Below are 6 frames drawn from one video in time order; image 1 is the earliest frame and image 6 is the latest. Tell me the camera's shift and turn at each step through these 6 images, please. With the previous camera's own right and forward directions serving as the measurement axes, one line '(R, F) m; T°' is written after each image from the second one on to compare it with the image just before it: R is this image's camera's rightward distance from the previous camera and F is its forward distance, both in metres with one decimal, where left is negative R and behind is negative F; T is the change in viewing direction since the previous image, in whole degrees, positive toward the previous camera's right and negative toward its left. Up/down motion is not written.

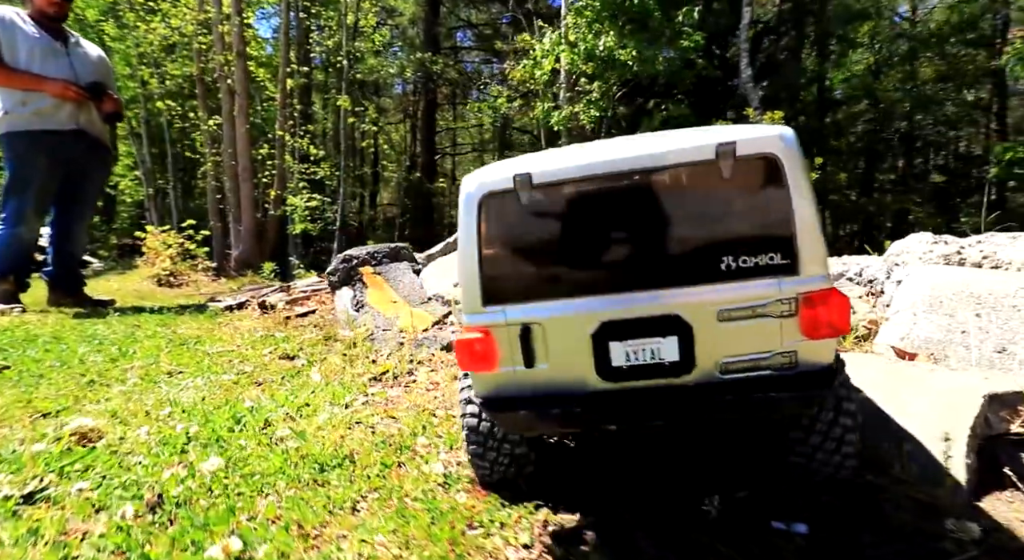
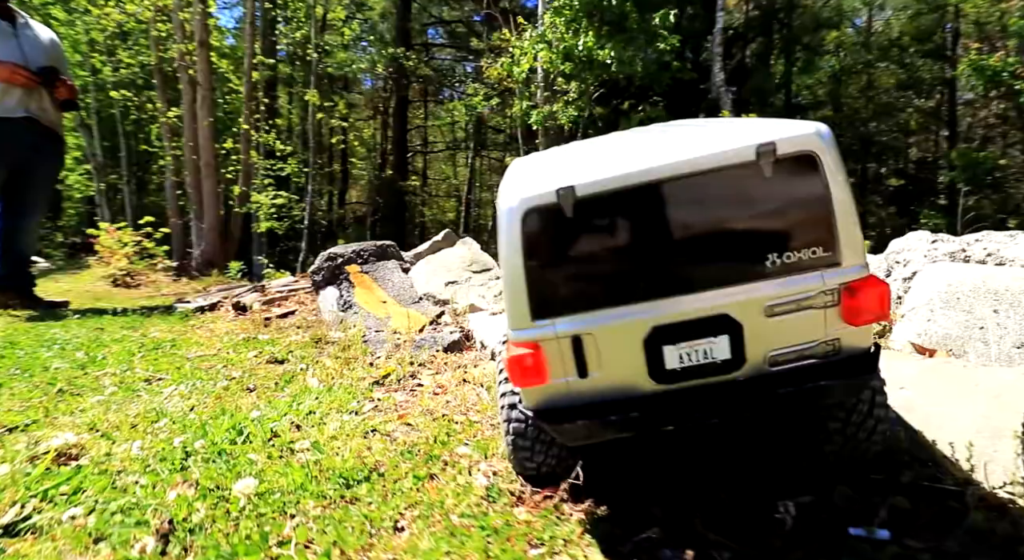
(-0.5, +0.3) m; +4°
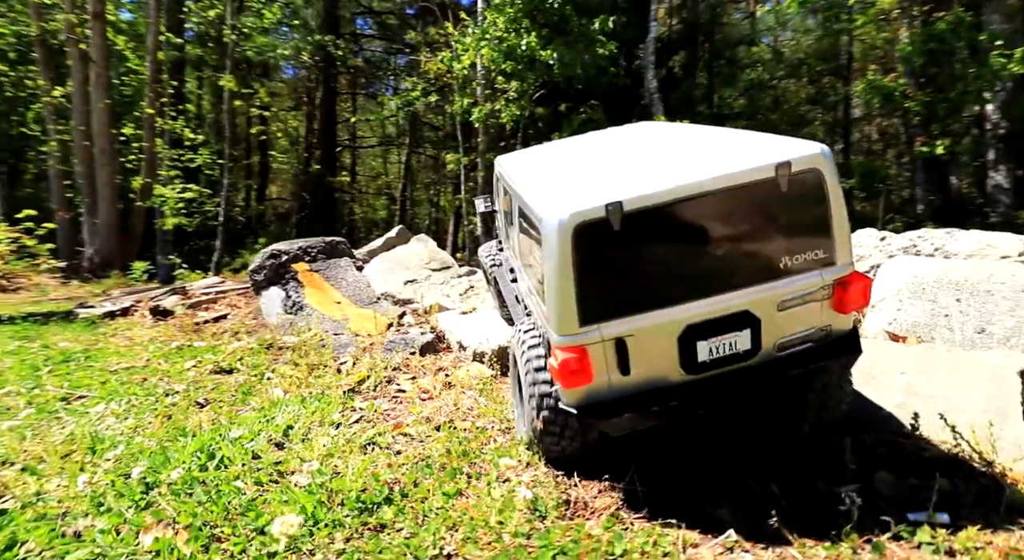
(-0.6, +0.4) m; +9°
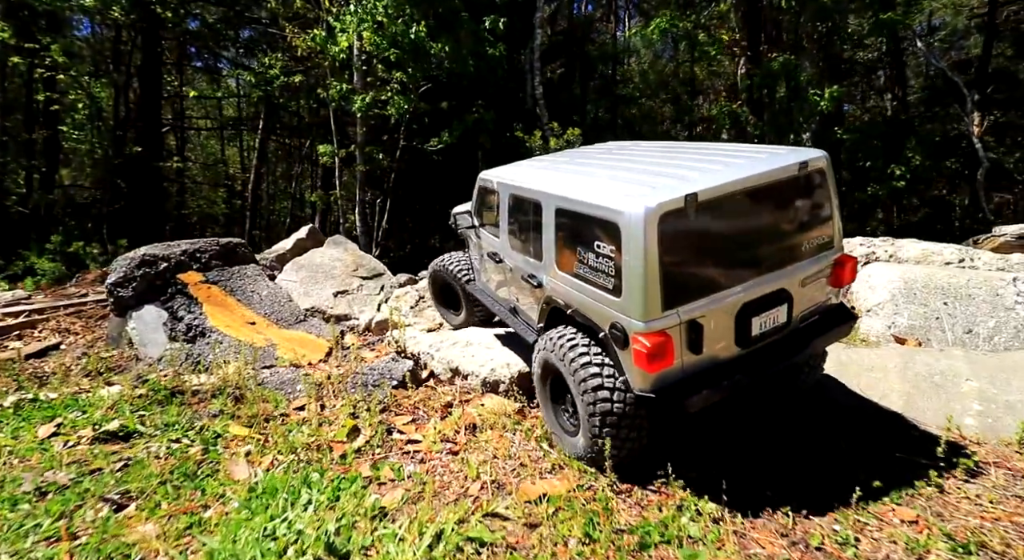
(-1.4, +1.2) m; +17°
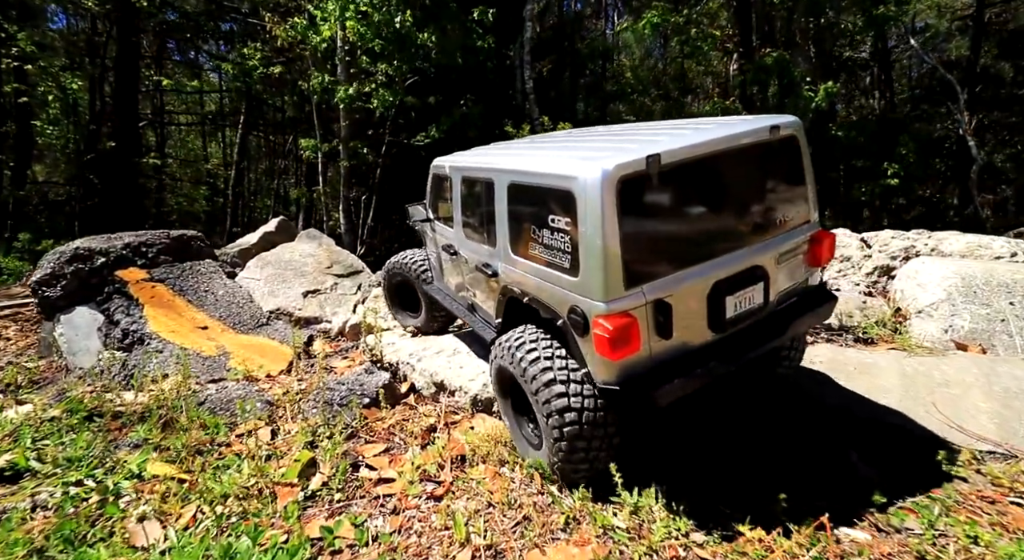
(0.0, +0.7) m; +1°
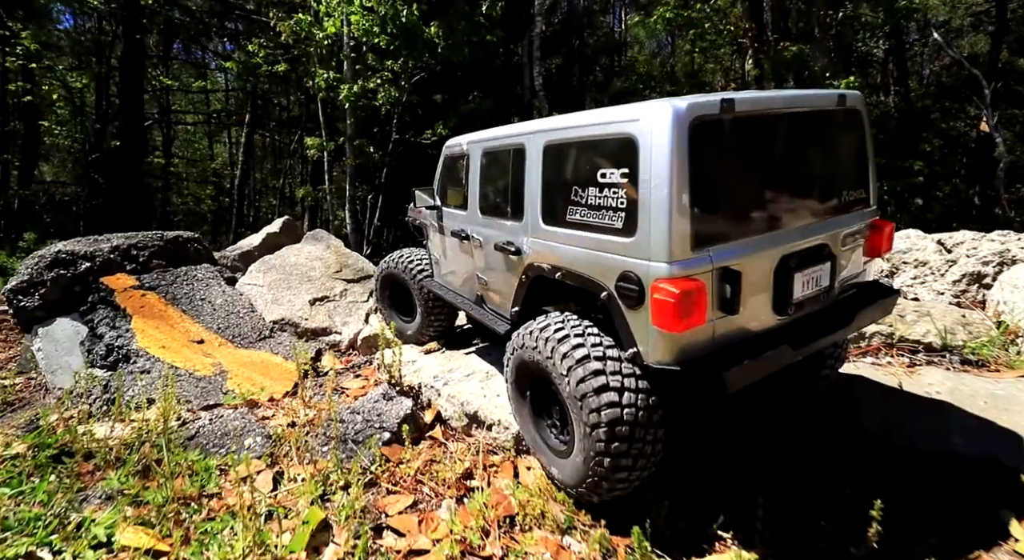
(-0.2, +0.6) m; -1°
